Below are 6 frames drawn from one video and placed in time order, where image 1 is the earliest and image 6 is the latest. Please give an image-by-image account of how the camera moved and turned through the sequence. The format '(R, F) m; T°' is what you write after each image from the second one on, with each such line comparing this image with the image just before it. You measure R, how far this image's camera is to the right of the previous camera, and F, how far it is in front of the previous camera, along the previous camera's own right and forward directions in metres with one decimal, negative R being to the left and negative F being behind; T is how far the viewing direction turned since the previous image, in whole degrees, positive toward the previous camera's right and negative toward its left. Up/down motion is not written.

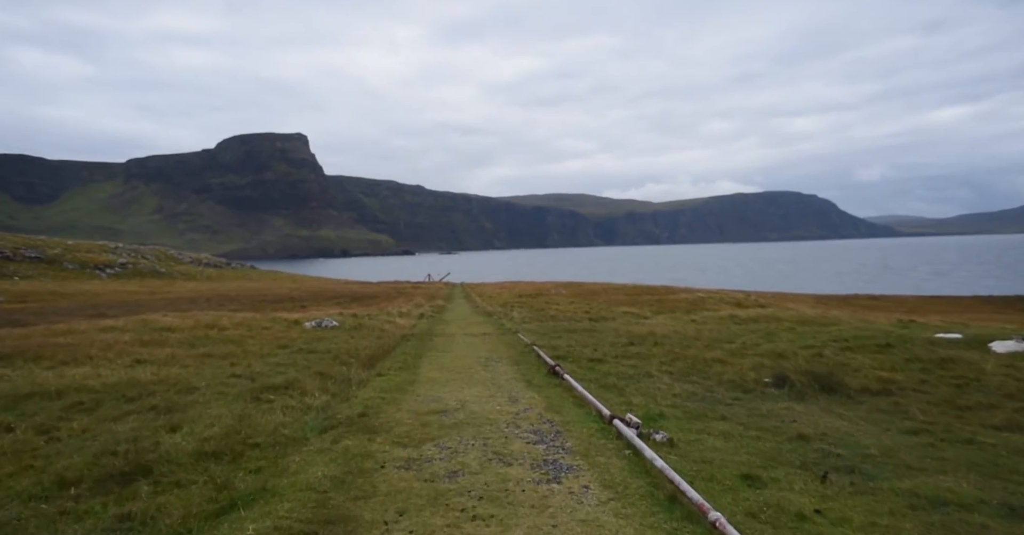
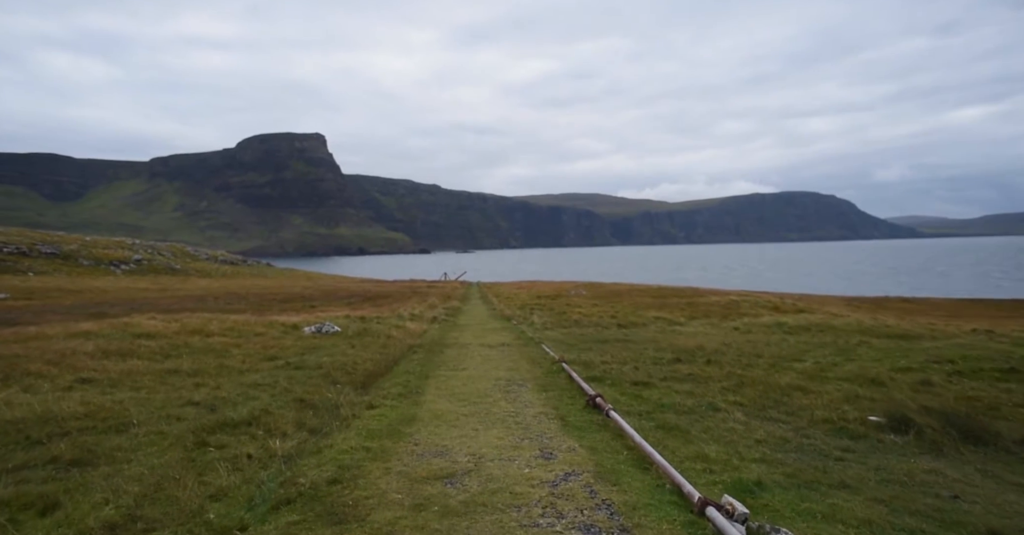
(-0.3, +4.6) m; -1°
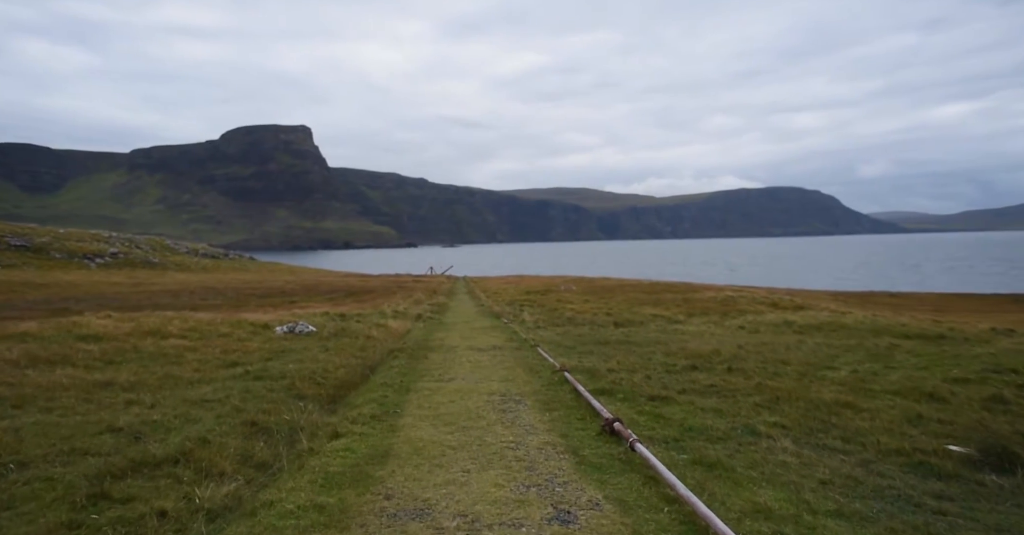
(-0.2, +3.1) m; +1°
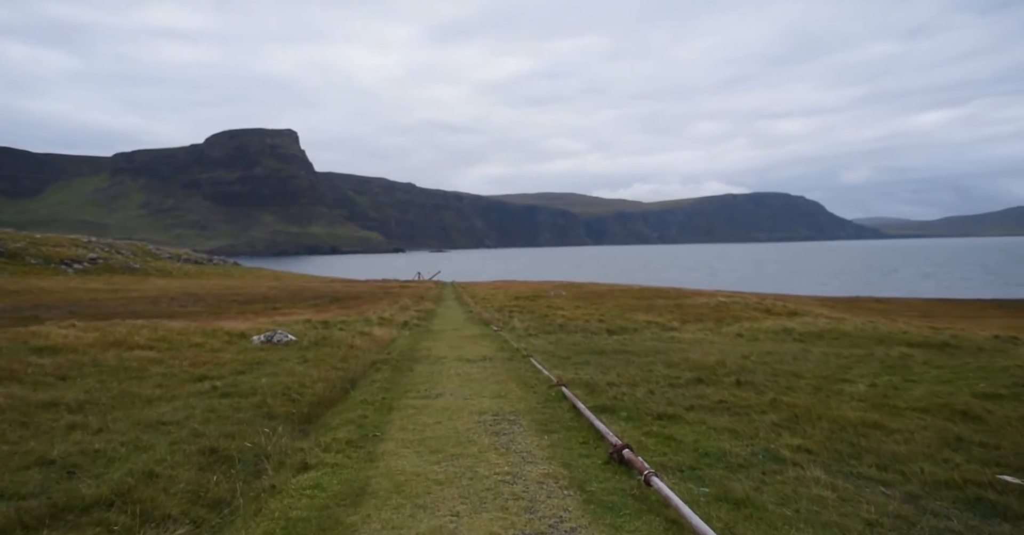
(-0.1, +1.6) m; +1°
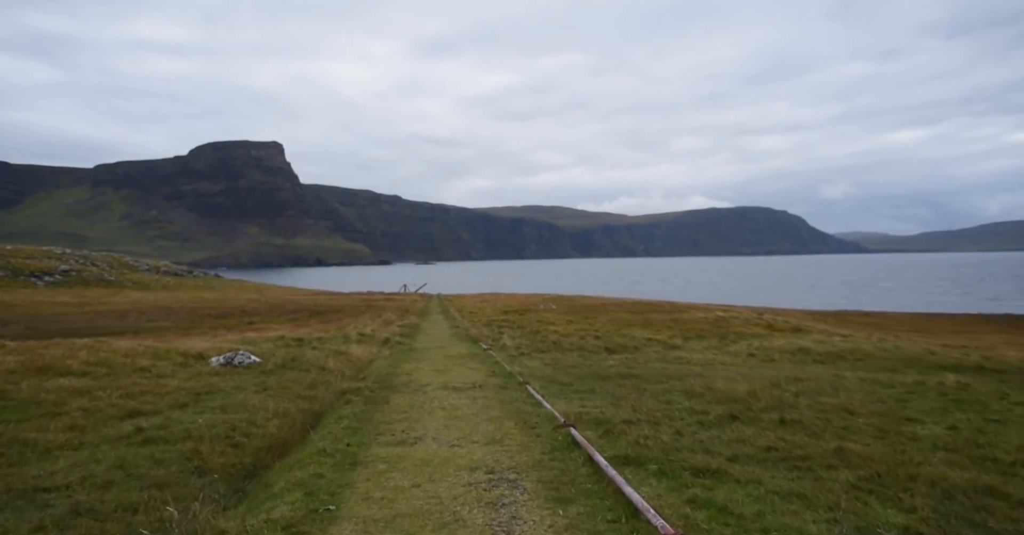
(-0.2, +3.6) m; +1°
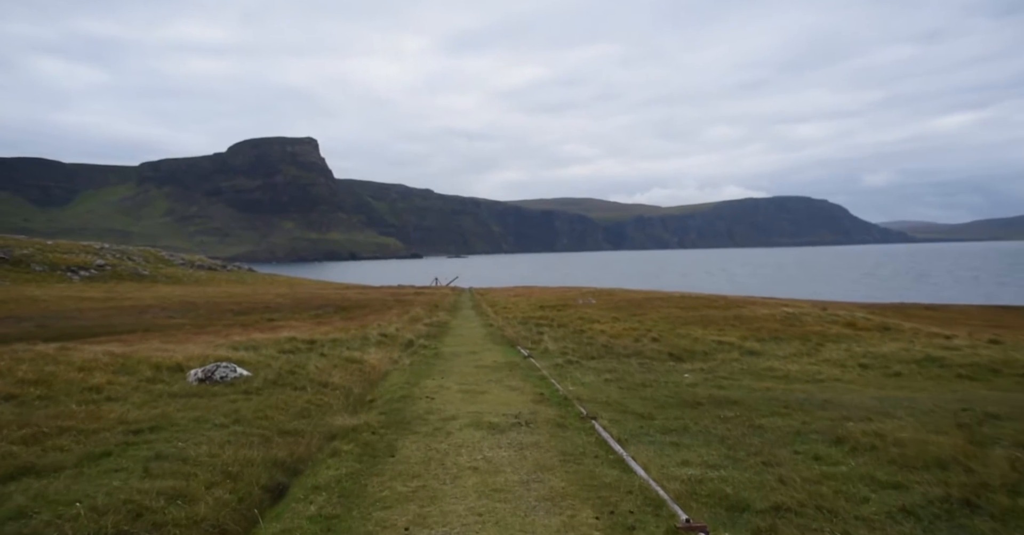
(-0.6, +6.8) m; -3°
